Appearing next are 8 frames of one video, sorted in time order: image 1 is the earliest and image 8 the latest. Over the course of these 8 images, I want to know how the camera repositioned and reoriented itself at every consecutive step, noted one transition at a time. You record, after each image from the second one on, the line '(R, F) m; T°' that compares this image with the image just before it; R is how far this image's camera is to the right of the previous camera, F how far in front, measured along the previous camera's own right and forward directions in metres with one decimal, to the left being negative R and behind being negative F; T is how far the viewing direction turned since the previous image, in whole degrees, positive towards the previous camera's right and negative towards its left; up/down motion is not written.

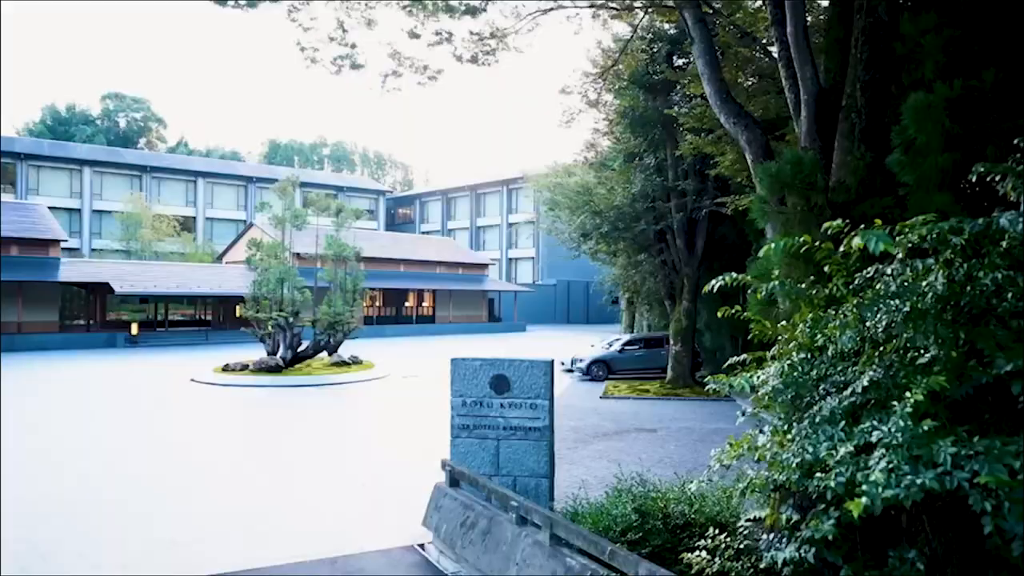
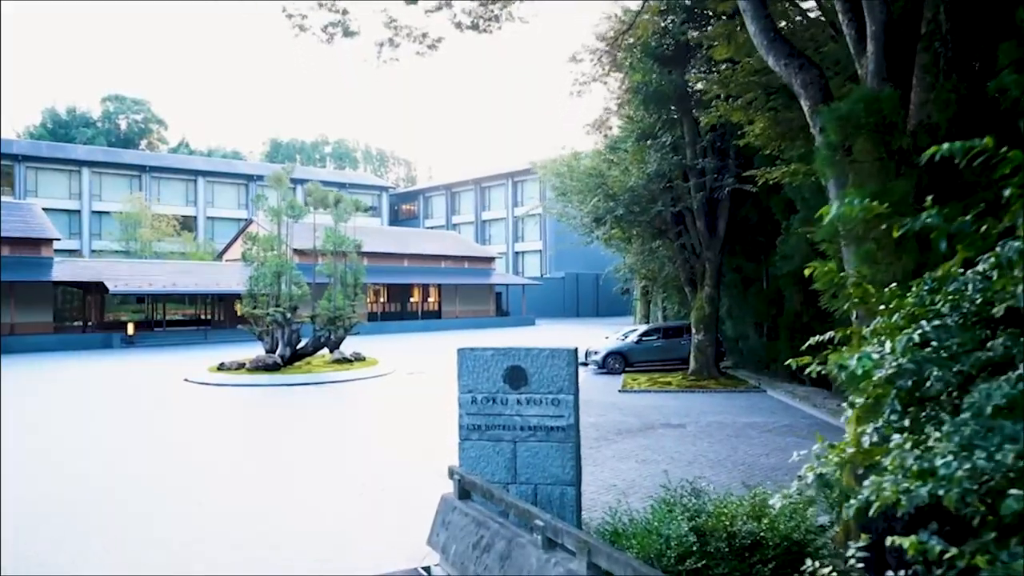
(-0.1, +0.8) m; 0°
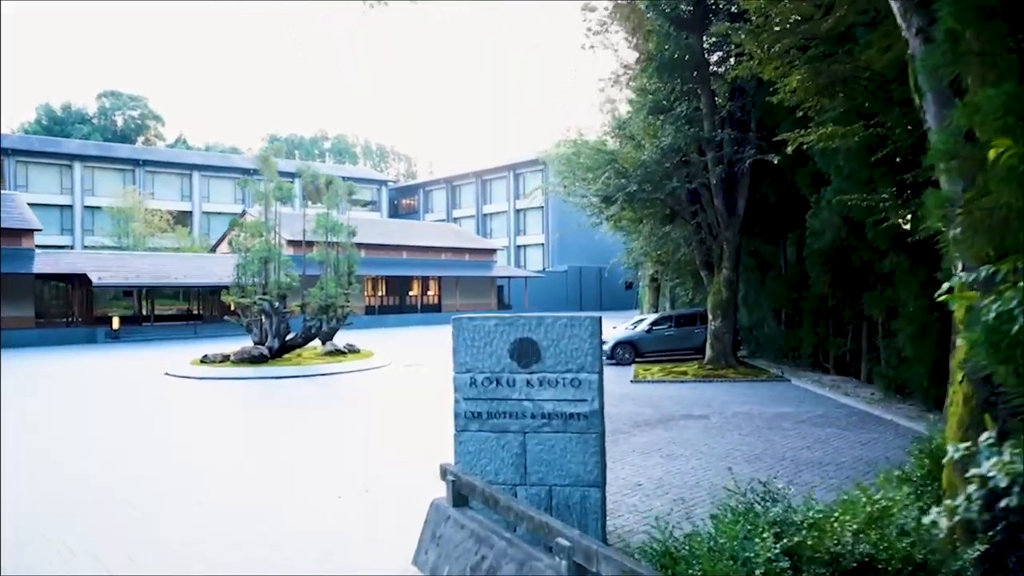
(0.0, +1.0) m; 0°
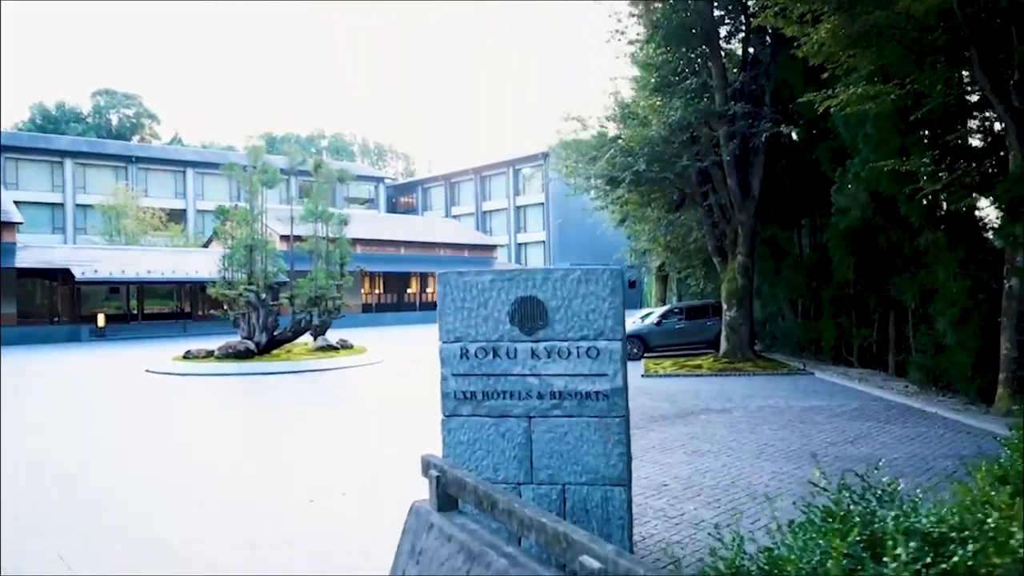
(0.0, +0.8) m; 0°
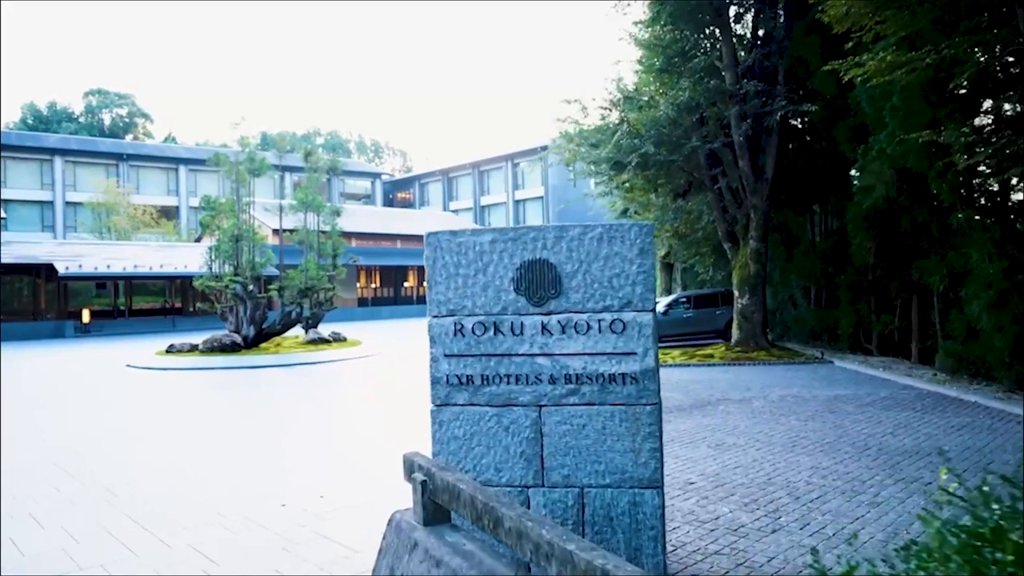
(0.0, +0.6) m; 0°
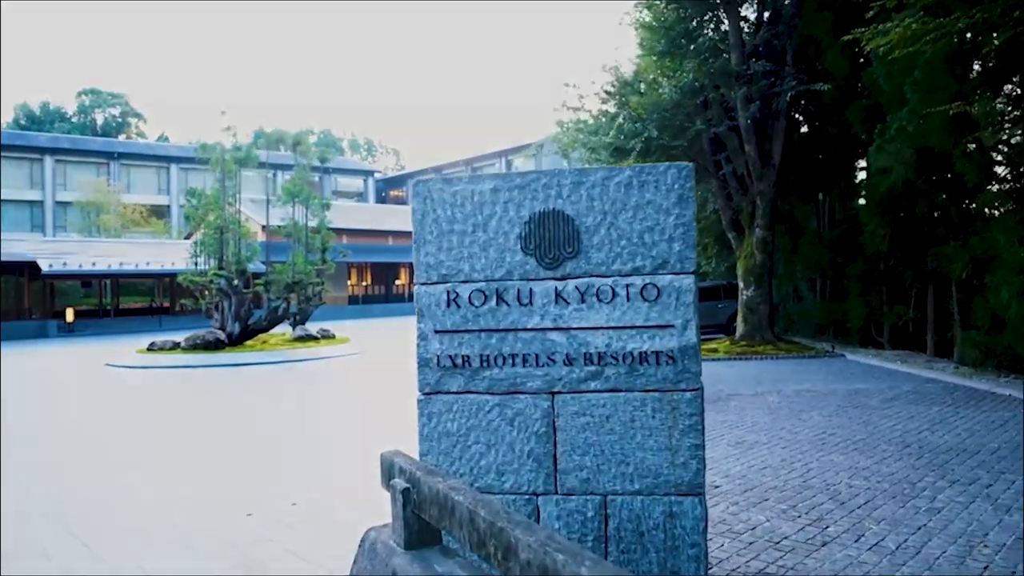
(0.0, +0.5) m; 0°
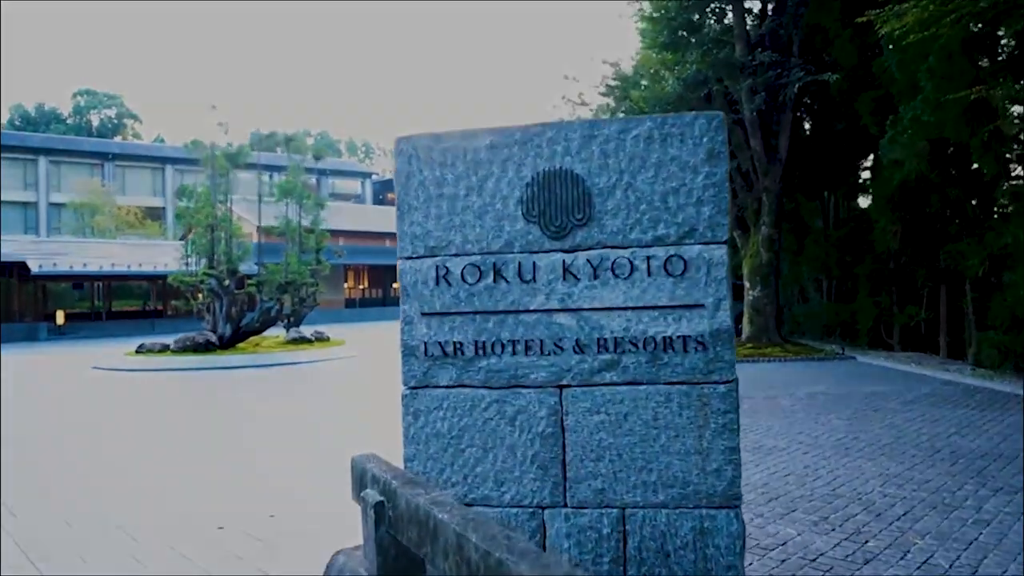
(0.0, +0.3) m; 0°
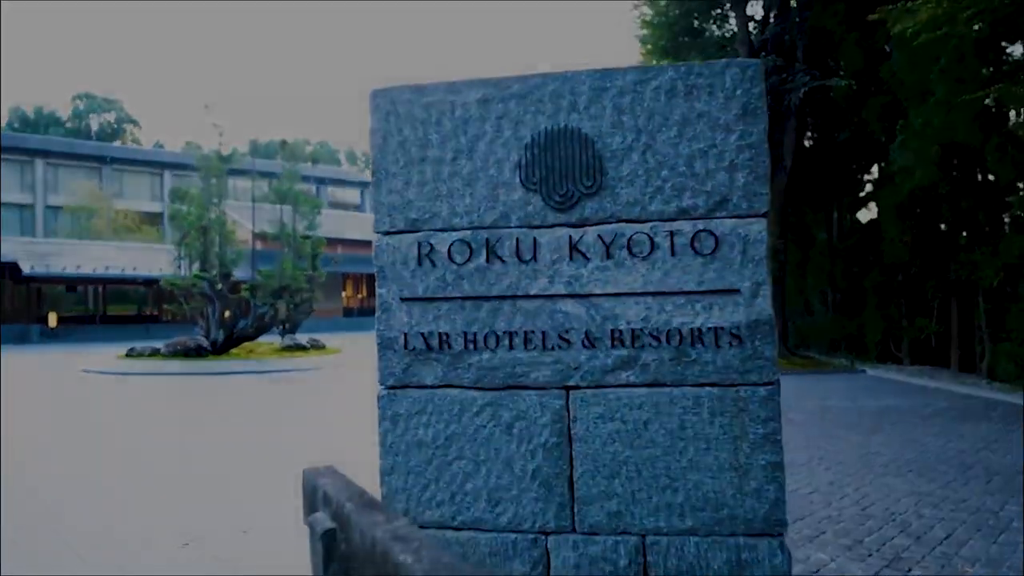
(0.0, +0.3) m; 0°
